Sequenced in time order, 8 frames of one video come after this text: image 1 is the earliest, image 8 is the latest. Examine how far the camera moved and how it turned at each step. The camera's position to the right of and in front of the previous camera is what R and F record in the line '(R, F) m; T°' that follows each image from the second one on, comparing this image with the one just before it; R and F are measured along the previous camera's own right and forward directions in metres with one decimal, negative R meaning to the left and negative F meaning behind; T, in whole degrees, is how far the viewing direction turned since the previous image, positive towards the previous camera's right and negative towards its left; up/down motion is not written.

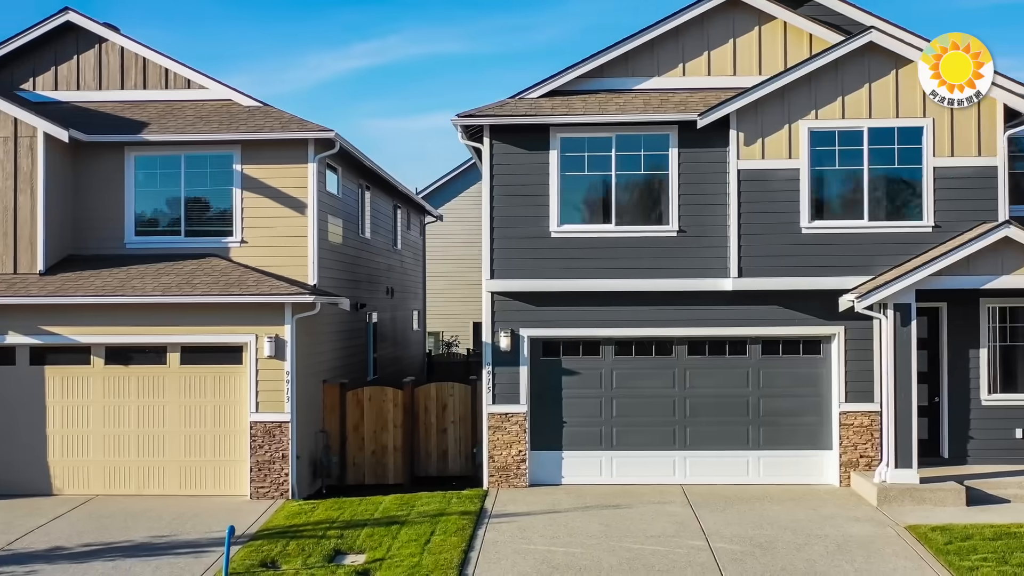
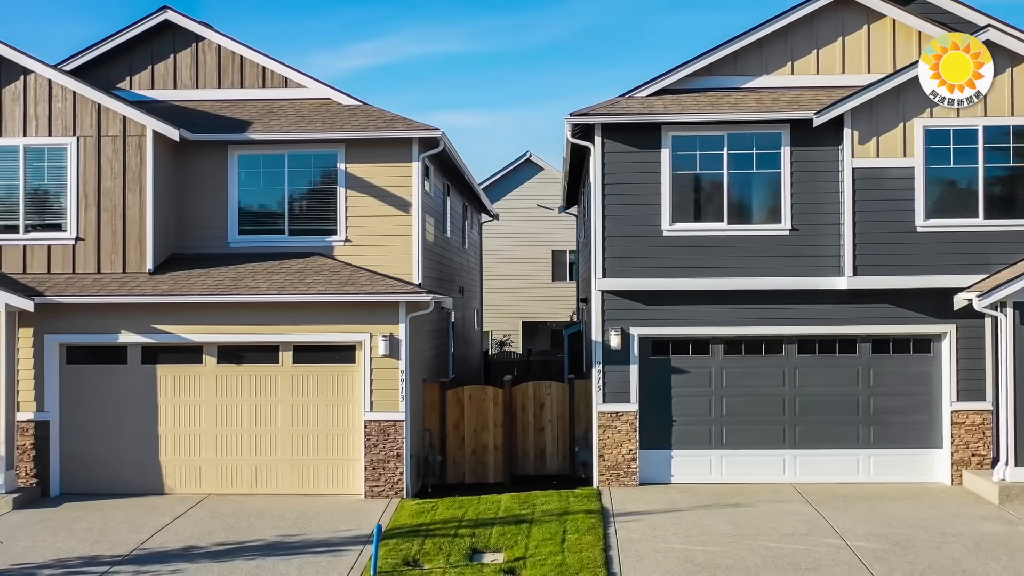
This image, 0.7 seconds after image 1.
(-1.4, 0.0) m; 0°
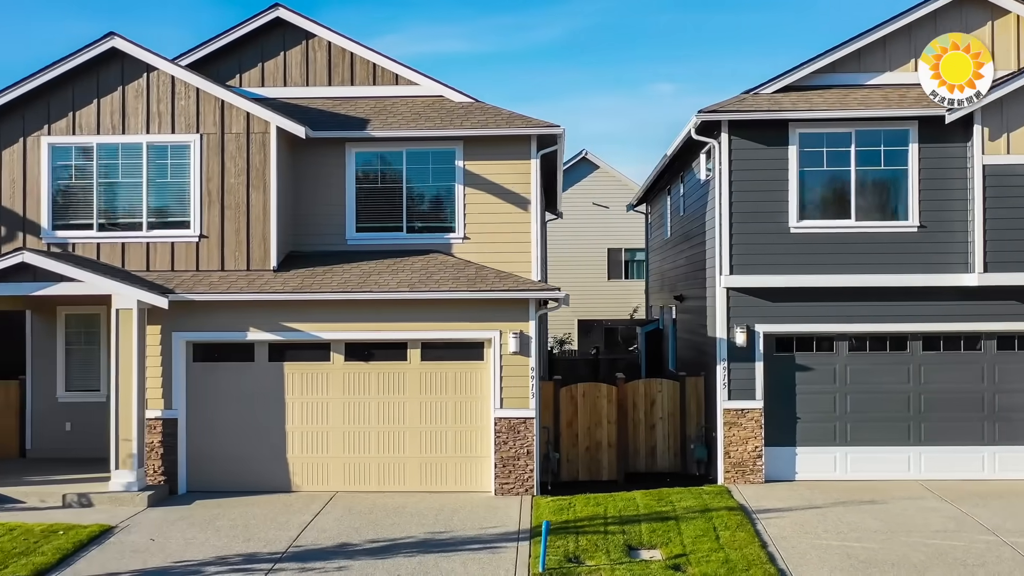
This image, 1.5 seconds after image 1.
(-1.6, 0.0) m; 0°
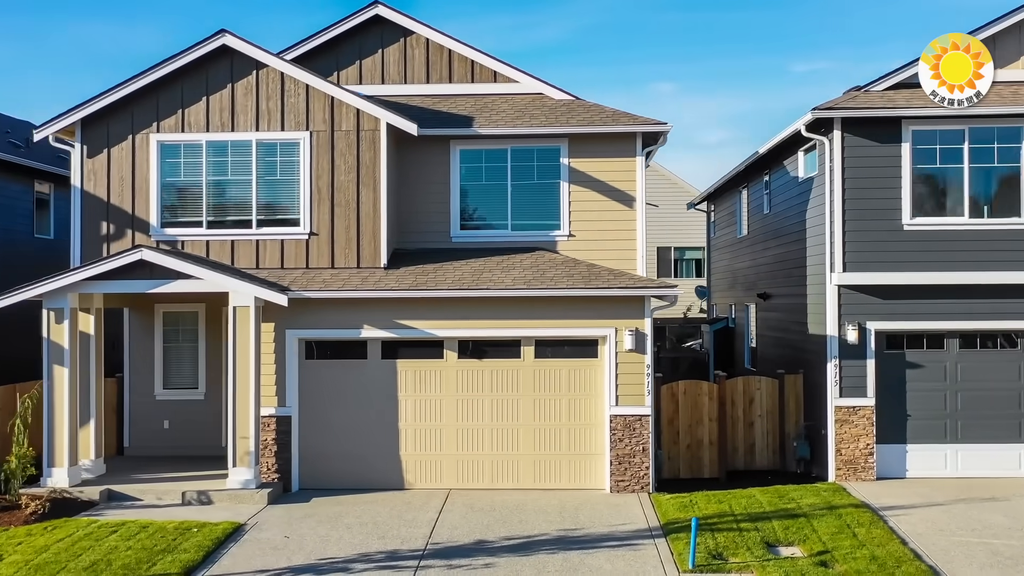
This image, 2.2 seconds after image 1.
(-1.4, 0.0) m; 0°
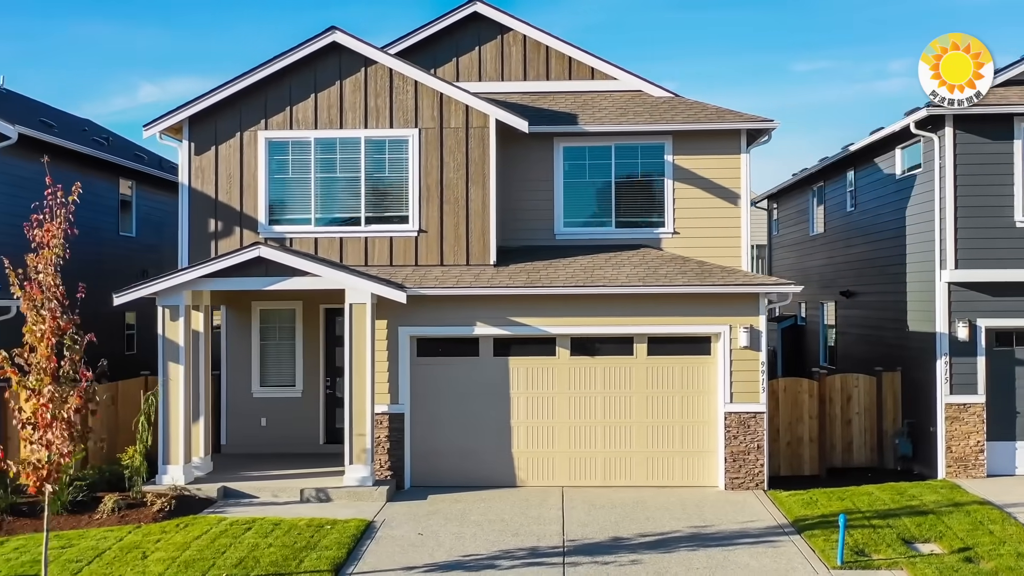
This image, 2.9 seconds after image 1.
(-1.4, 0.0) m; 0°
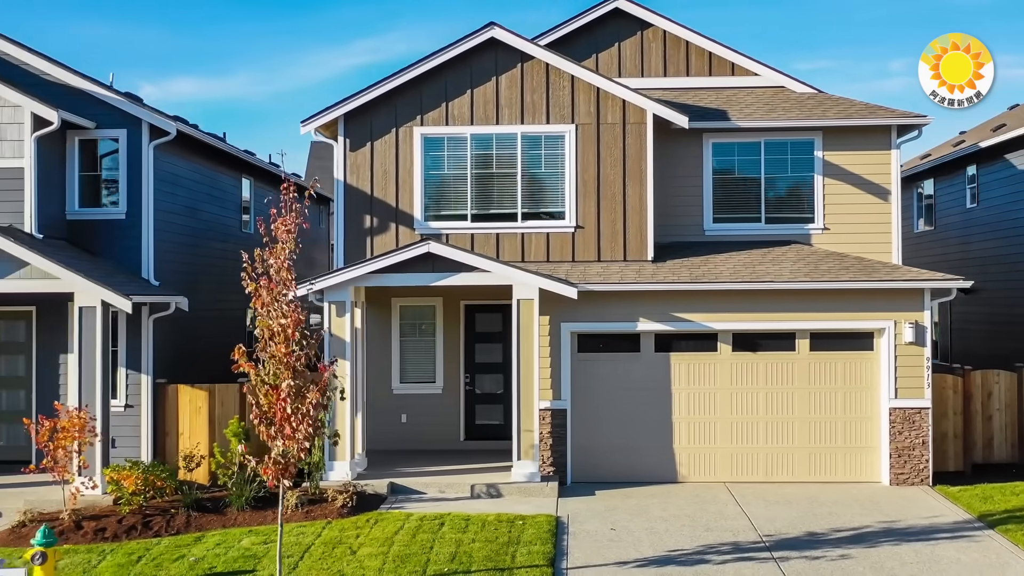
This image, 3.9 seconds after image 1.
(-2.0, 0.0) m; 0°
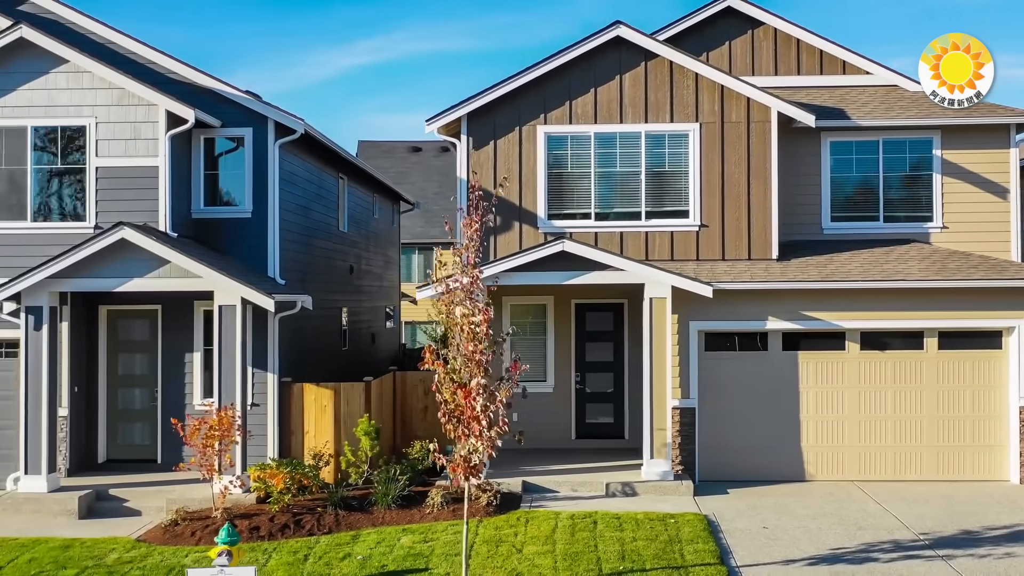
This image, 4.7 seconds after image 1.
(-1.5, 0.0) m; 0°
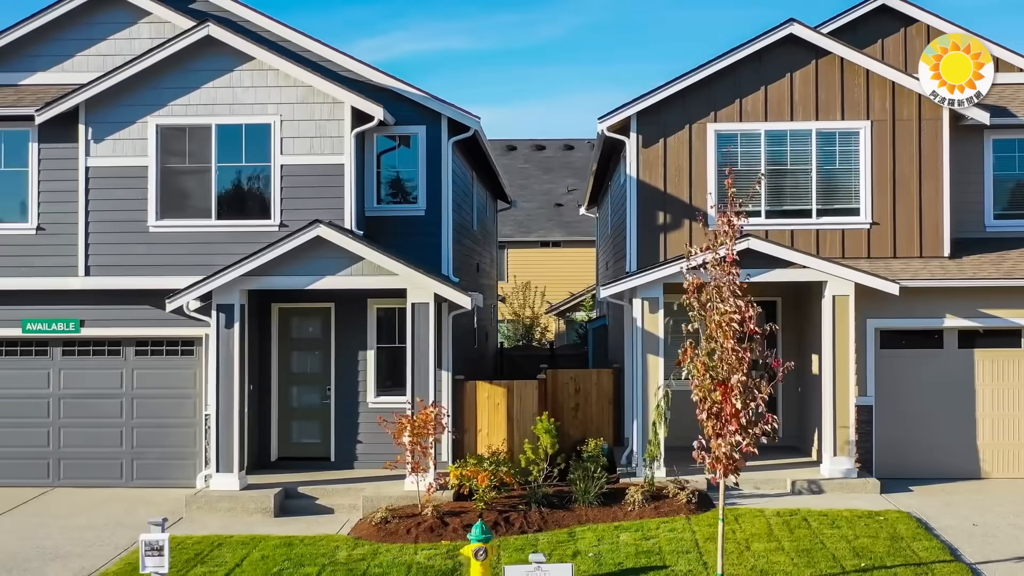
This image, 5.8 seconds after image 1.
(-2.1, 0.0) m; 0°
